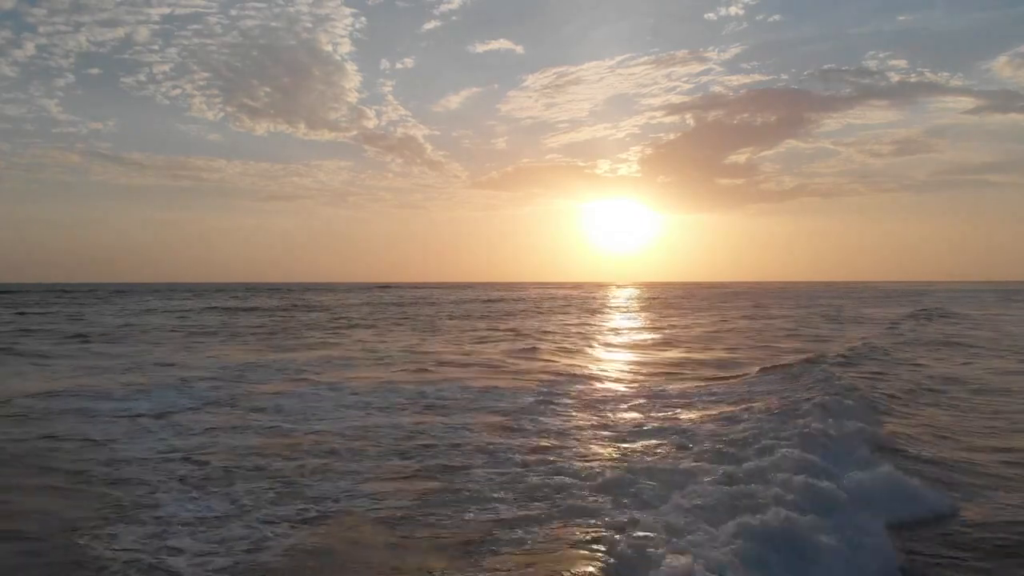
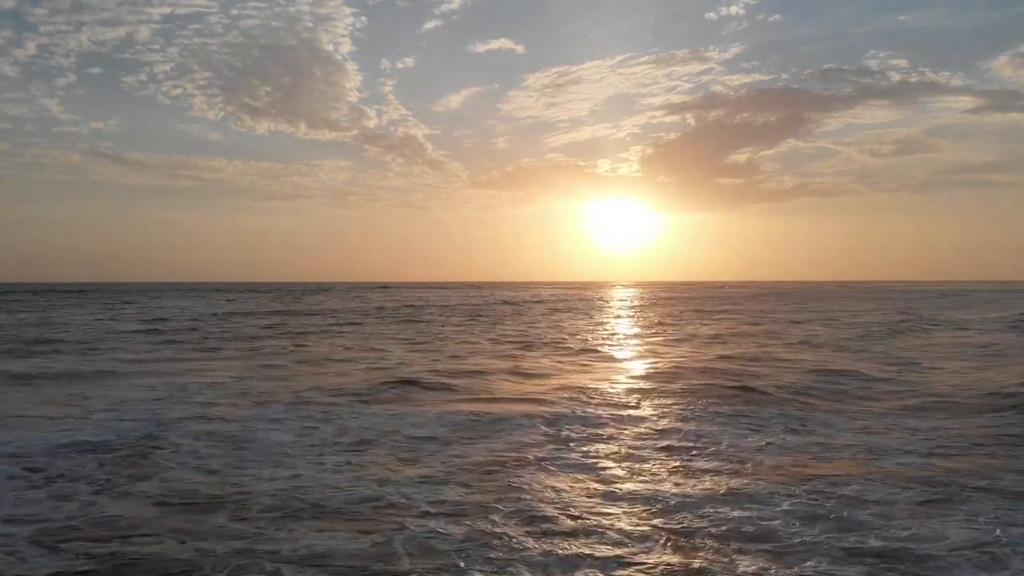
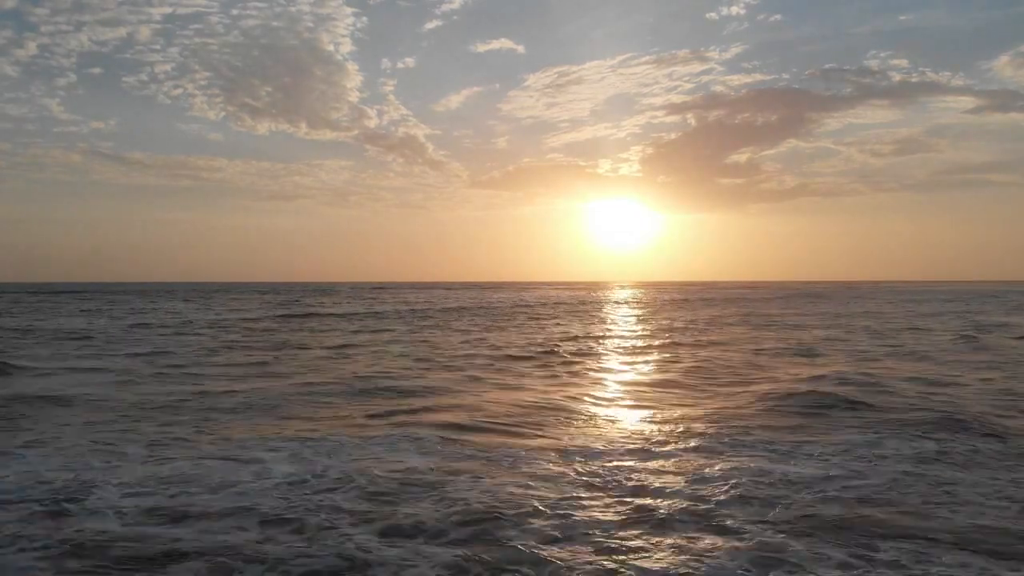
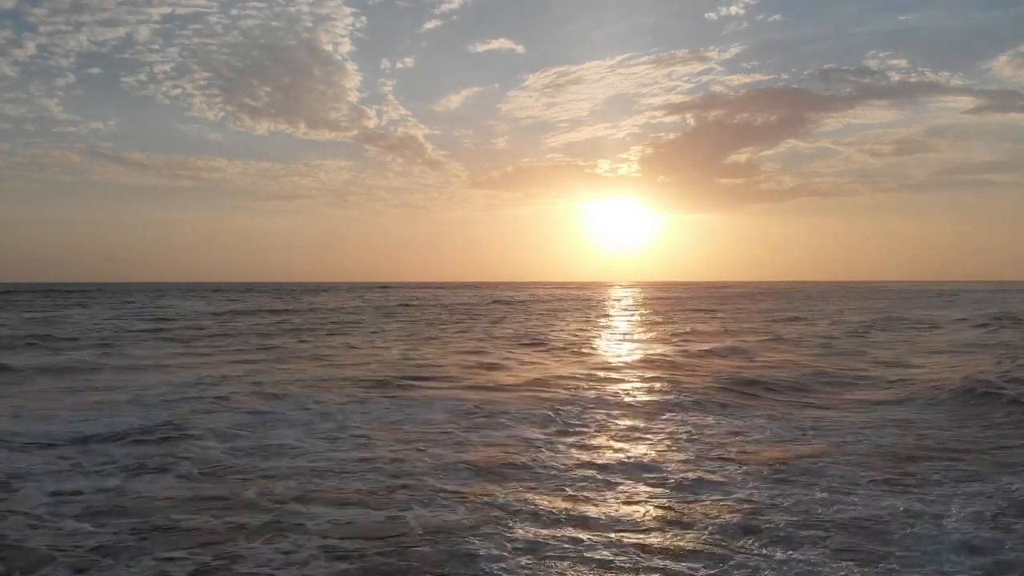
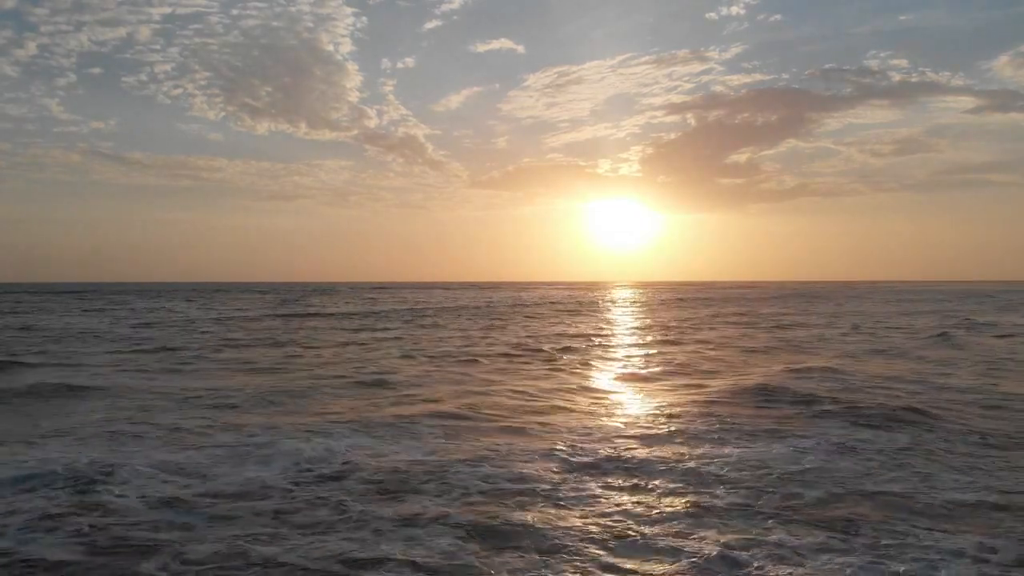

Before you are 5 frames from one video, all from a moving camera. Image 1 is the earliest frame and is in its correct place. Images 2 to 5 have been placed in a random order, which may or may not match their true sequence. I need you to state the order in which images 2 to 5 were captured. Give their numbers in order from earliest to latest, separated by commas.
4, 2, 5, 3
